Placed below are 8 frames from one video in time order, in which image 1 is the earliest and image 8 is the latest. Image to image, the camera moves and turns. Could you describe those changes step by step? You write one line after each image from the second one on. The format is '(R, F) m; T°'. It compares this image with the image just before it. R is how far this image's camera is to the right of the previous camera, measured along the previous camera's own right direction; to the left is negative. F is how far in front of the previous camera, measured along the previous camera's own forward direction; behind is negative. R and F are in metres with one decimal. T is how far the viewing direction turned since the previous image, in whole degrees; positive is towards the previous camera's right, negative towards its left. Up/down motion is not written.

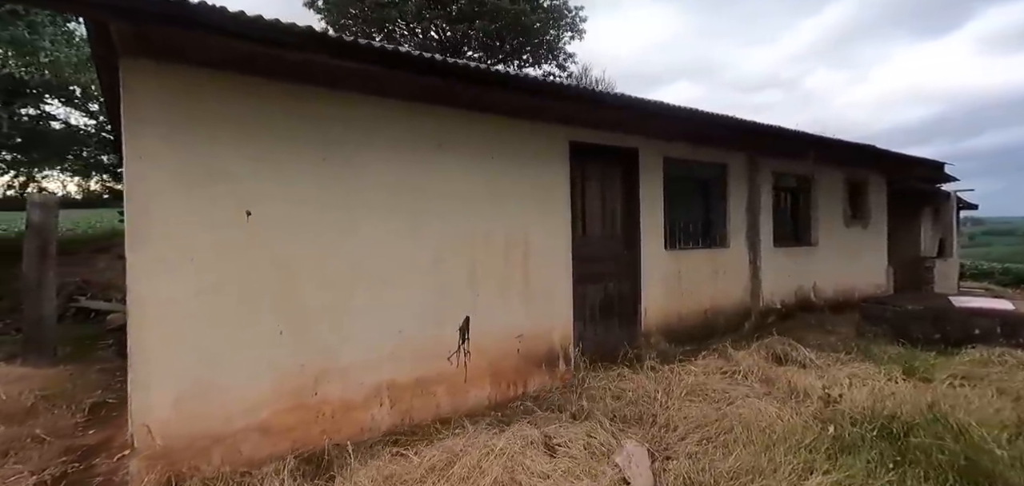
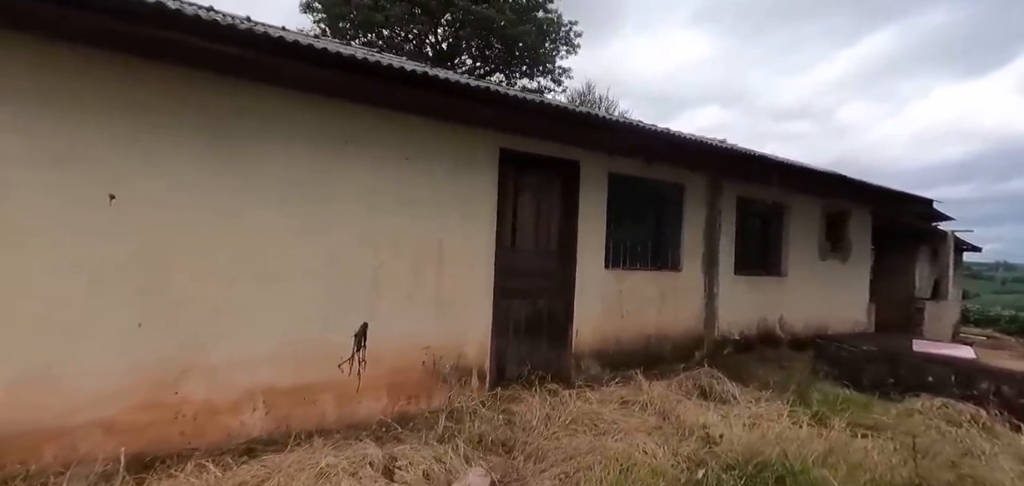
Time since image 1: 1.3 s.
(+0.7, +0.2) m; -2°
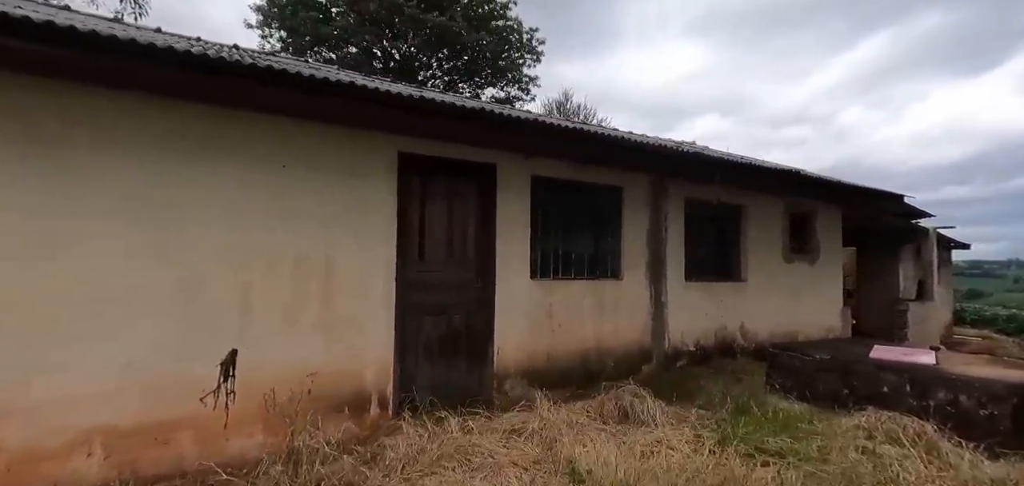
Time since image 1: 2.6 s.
(+0.7, +0.3) m; 0°
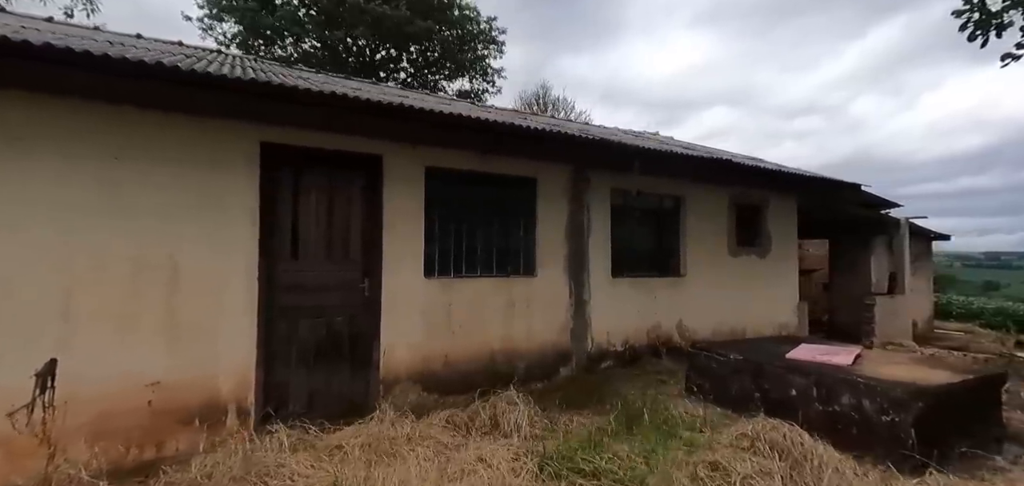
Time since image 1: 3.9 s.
(+0.9, +0.3) m; -1°
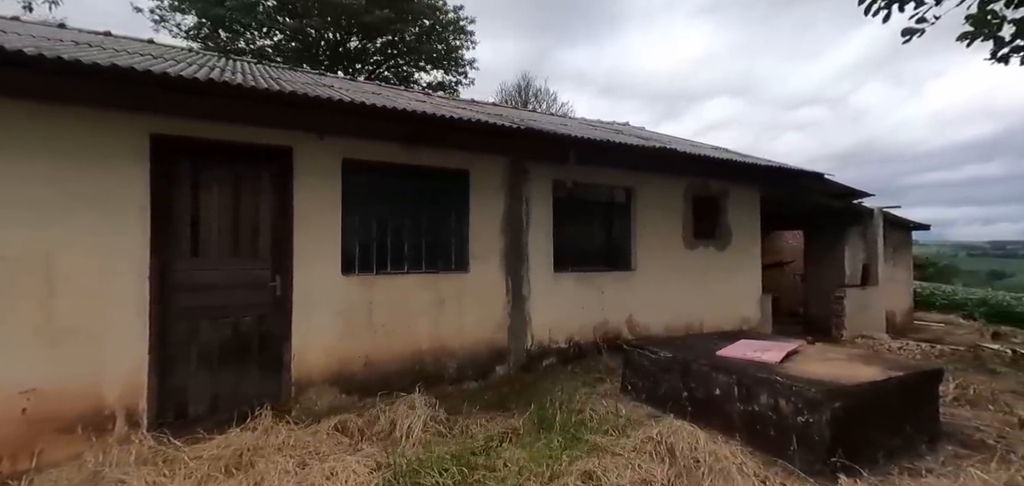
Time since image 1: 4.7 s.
(+0.6, +0.2) m; 0°
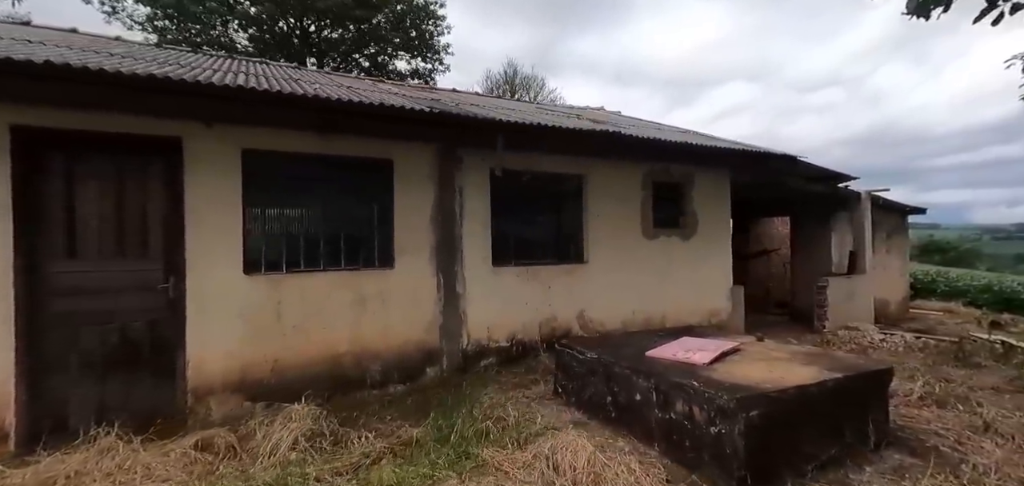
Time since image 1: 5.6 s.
(+0.7, +0.3) m; -1°
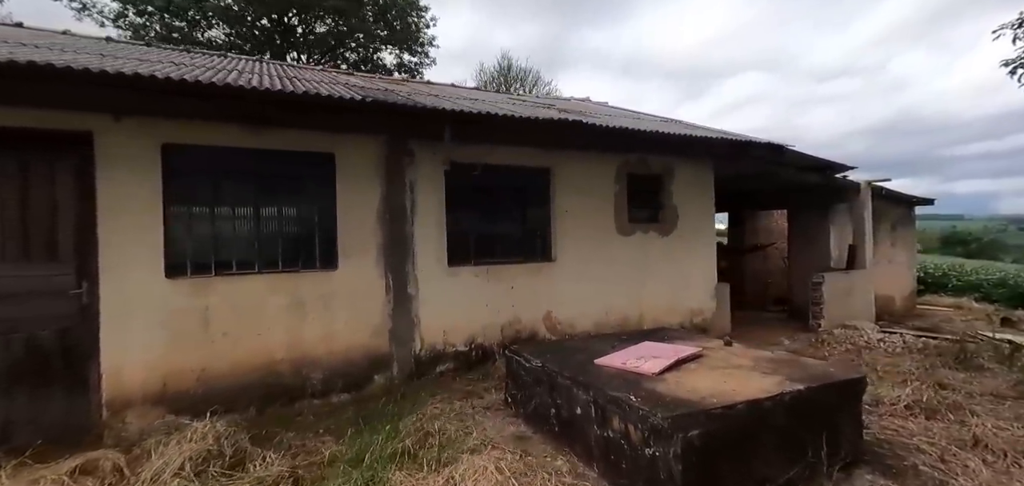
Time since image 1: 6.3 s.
(+0.5, +0.3) m; -1°
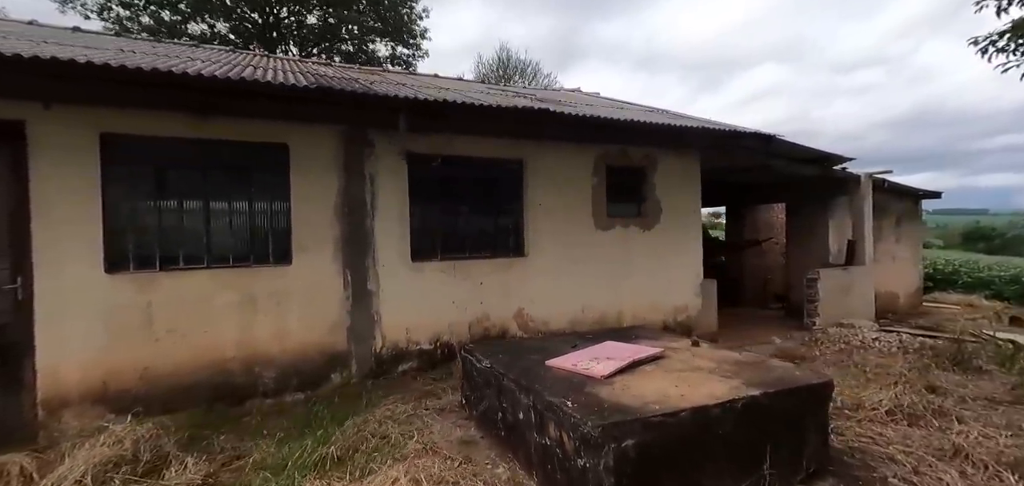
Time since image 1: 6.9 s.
(+0.4, +0.2) m; -1°
